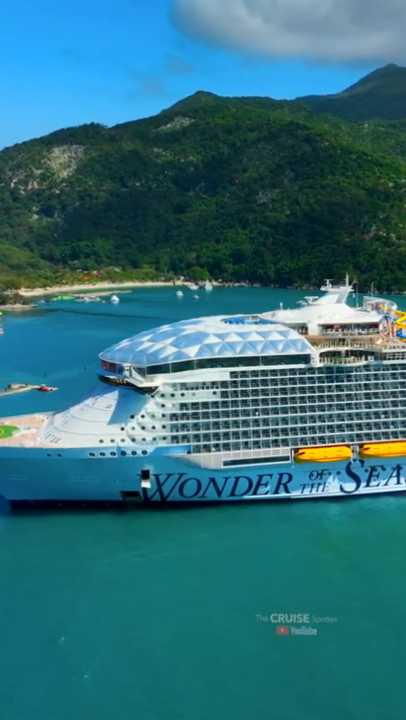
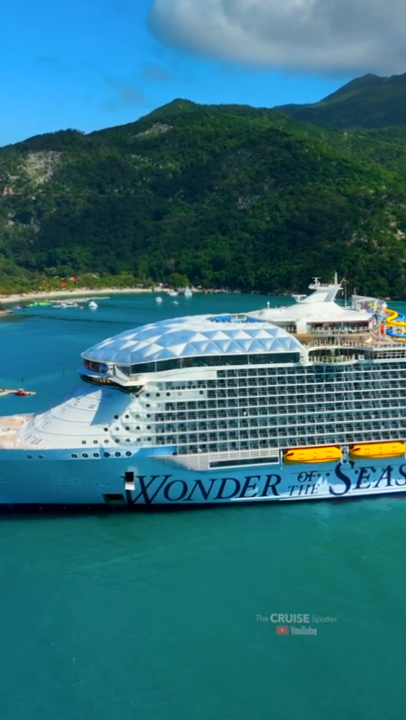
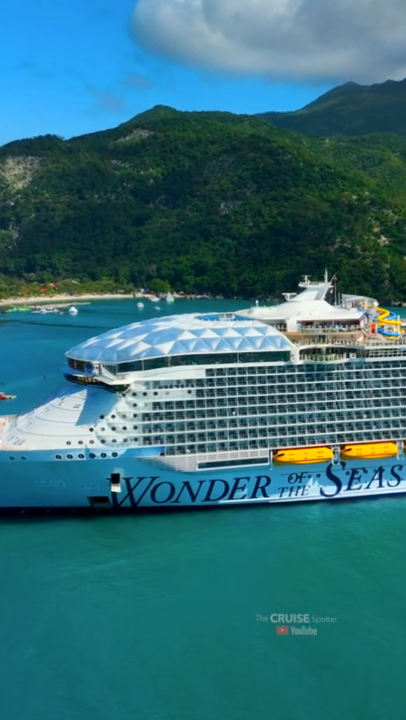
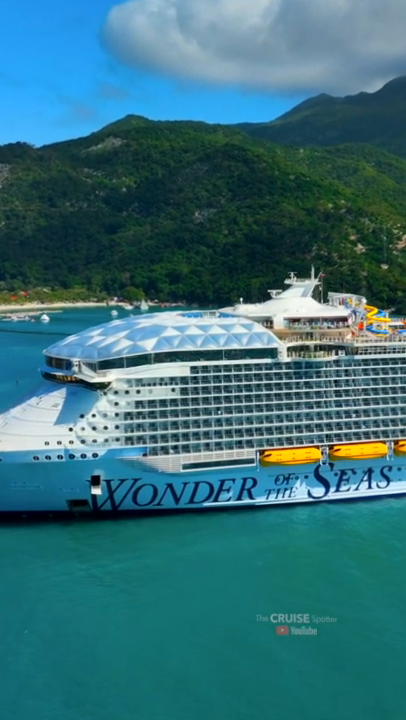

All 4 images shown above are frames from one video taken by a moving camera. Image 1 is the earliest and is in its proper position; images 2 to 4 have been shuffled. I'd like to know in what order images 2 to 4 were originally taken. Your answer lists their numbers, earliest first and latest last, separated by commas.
2, 3, 4
